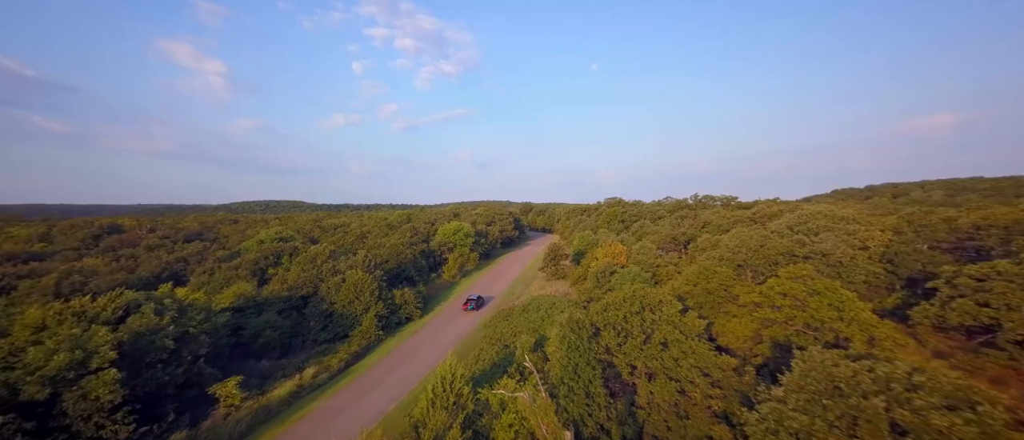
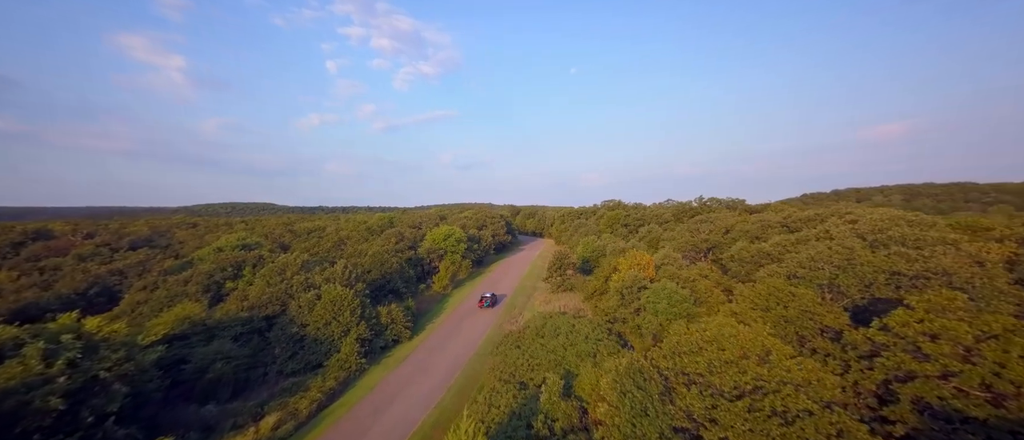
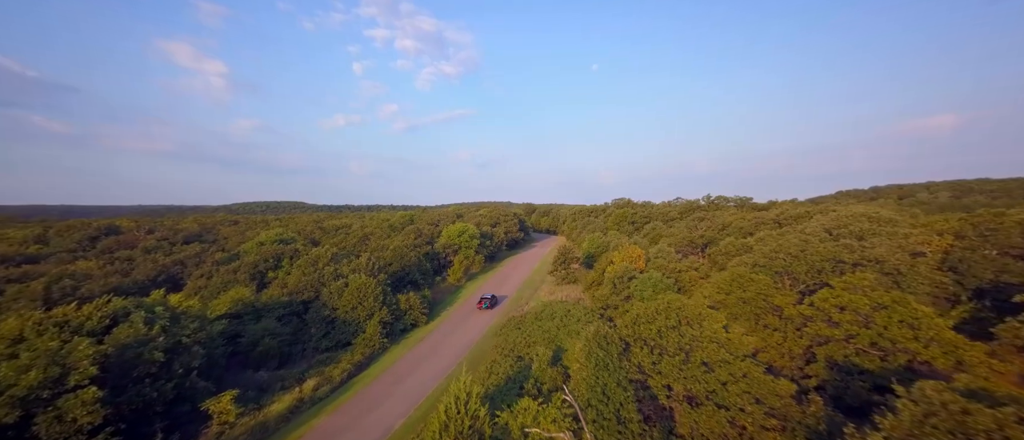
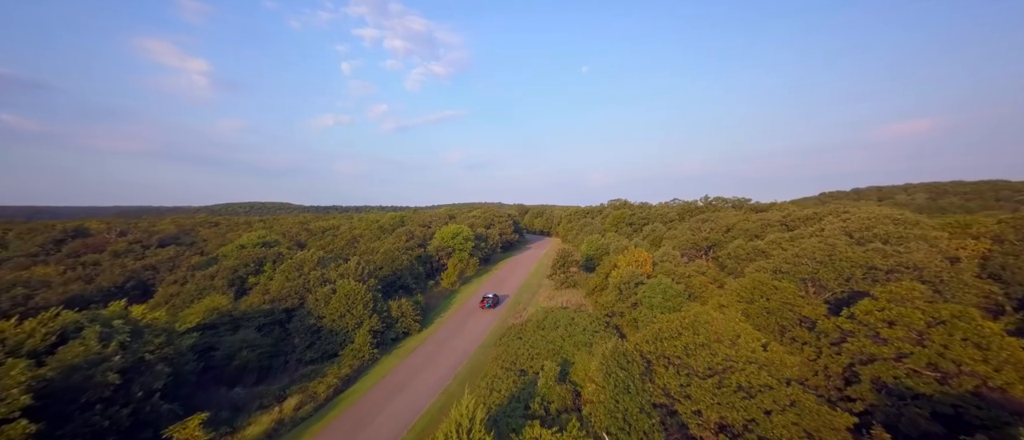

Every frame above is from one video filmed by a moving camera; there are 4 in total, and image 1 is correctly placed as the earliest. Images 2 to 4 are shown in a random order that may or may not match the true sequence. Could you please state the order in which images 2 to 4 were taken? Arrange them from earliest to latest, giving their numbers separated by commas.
3, 4, 2
